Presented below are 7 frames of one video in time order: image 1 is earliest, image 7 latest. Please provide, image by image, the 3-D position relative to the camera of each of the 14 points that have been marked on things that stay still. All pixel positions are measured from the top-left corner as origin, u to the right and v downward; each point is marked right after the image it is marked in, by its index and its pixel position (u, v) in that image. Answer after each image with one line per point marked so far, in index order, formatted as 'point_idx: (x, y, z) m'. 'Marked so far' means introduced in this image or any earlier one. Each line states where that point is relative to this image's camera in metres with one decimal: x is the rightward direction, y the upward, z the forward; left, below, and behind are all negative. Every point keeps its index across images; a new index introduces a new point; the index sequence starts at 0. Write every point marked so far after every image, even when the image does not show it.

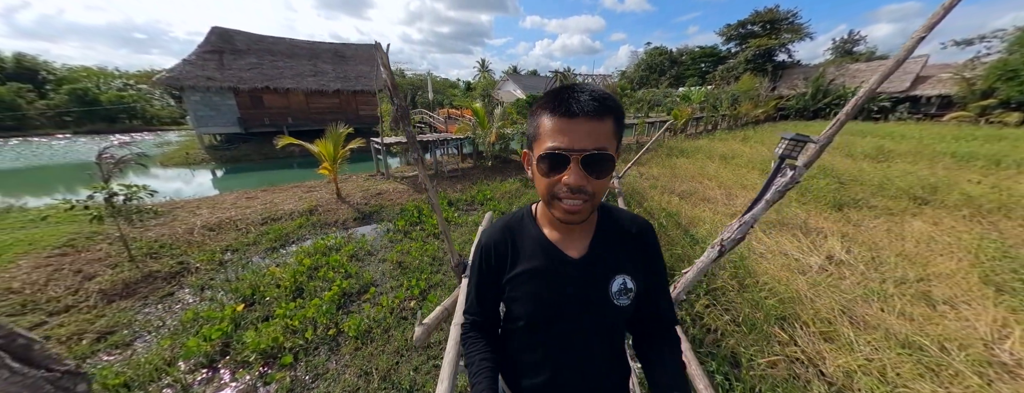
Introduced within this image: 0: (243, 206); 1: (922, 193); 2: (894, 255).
0: (-5.6, -0.2, +5.9) m
1: (+8.9, +0.1, +6.0) m
2: (+5.3, -0.8, +3.9) m
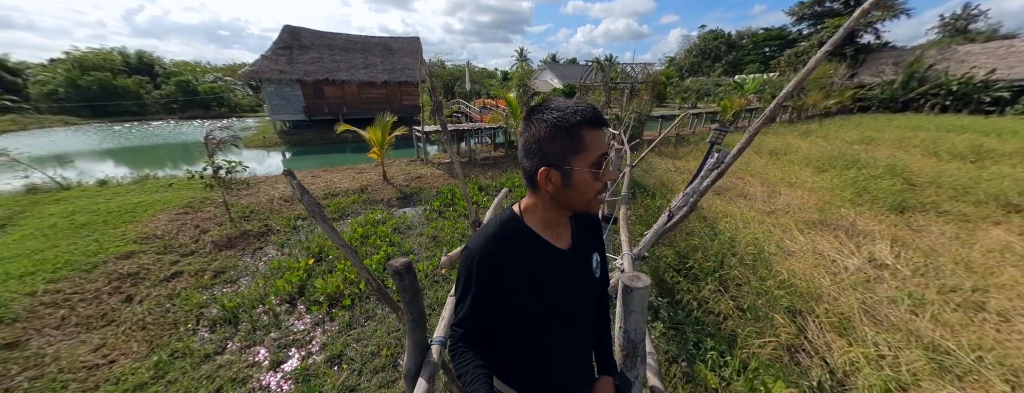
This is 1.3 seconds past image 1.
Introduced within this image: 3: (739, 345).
0: (-5.0, +0.3, +6.9) m
1: (+9.4, 0.0, +5.2) m
2: (+5.6, -0.8, +3.6) m
3: (+1.9, -1.2, +2.3) m
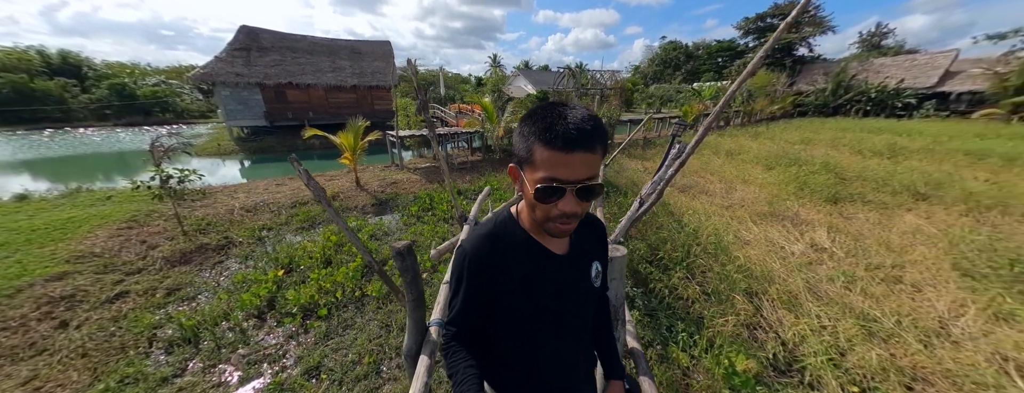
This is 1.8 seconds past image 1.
0: (-5.5, +0.1, +6.5) m
1: (+9.0, +0.2, +6.1) m
2: (+5.3, -0.7, +4.1) m
3: (+1.8, -1.2, +2.5) m
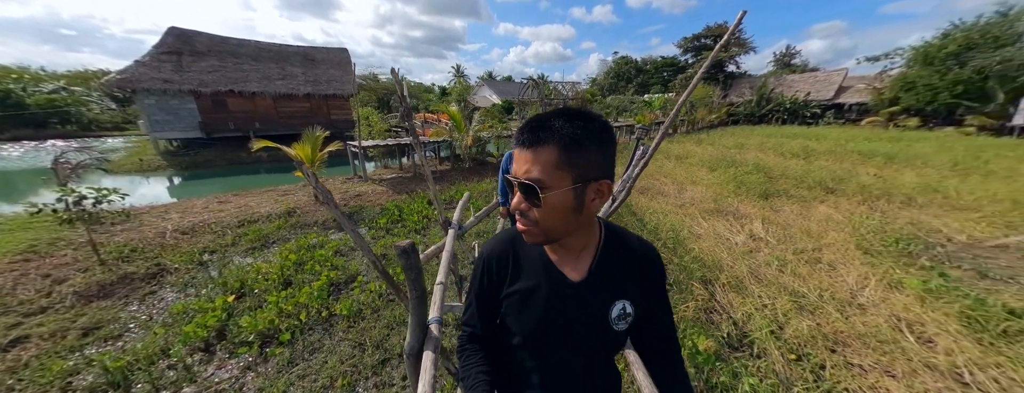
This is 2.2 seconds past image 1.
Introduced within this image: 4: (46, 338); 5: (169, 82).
0: (-6.2, -0.3, +5.8) m
1: (+8.3, +0.3, +7.2) m
2: (+4.9, -0.6, +4.8) m
3: (+1.6, -1.1, +2.8) m
4: (-4.5, -1.4, +2.7) m
5: (-13.9, +4.7, +11.4) m
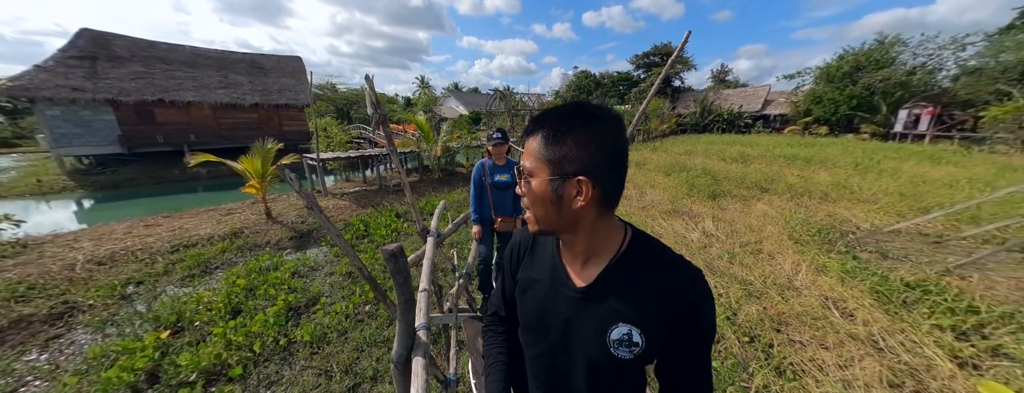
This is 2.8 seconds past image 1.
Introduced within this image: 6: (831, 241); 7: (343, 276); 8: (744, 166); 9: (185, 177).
0: (-6.7, -0.7, +5.1) m
1: (+7.4, +0.4, +8.1) m
2: (+4.4, -0.6, +5.3) m
3: (+1.3, -1.2, +2.9) m
4: (-4.7, -1.6, +2.2) m
5: (-15.3, +3.8, +9.9) m
6: (+5.4, -0.8, +4.7) m
7: (-2.4, -1.1, +3.9) m
8: (+8.6, +1.1, +10.4) m
9: (-12.8, +0.8, +10.9) m
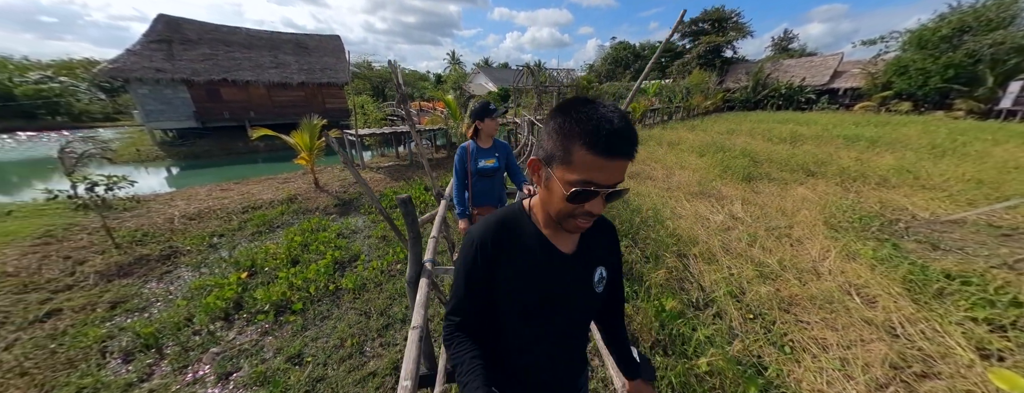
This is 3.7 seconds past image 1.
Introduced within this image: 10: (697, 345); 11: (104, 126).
0: (-6.3, 0.0, +6.0) m
1: (+8.1, +0.8, +7.5) m
2: (+4.8, -0.3, +5.1) m
3: (+1.5, -0.9, +3.1) m
4: (-4.7, -1.2, +3.0) m
5: (-14.2, +5.1, +11.3) m
6: (+5.7, -0.5, +4.4) m
7: (-2.1, -0.7, +4.5) m
8: (+9.5, +1.7, +9.5) m
9: (-11.6, +2.1, +12.3) m
10: (+1.5, -1.2, +2.3) m
11: (-27.6, +4.7, +19.0) m
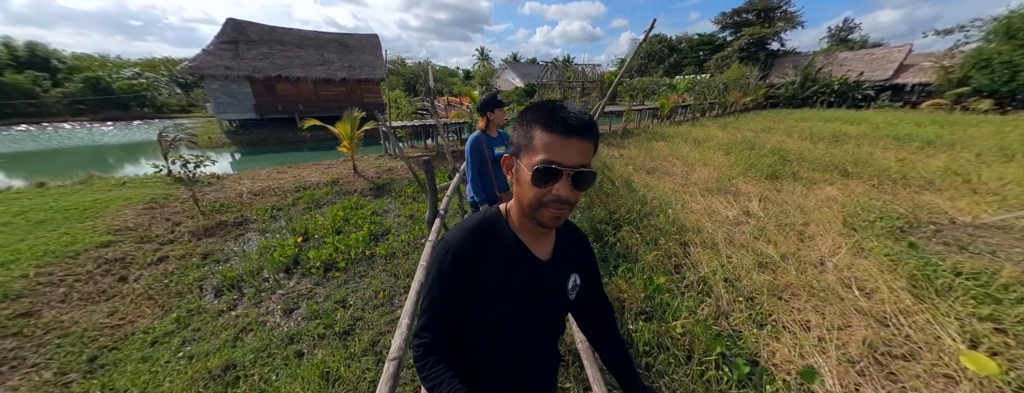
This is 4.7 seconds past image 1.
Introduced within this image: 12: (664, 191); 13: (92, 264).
0: (-5.9, +0.5, +7.0) m
1: (+8.6, +0.8, +7.1) m
2: (+5.0, -0.2, +5.0) m
3: (+1.6, -0.8, +3.4) m
4: (-4.5, -0.8, +3.8) m
5: (-13.0, +5.9, +12.9) m
6: (+5.9, -0.5, +4.3) m
7: (-1.9, -0.4, +5.1) m
8: (+10.3, +1.6, +9.0) m
9: (-10.5, +2.8, +13.7) m
10: (+1.5, -1.1, +2.6) m
11: (-25.8, +6.2, +21.7) m
12: (+3.2, +0.1, +5.8) m
13: (-5.2, -0.9, +3.5) m
